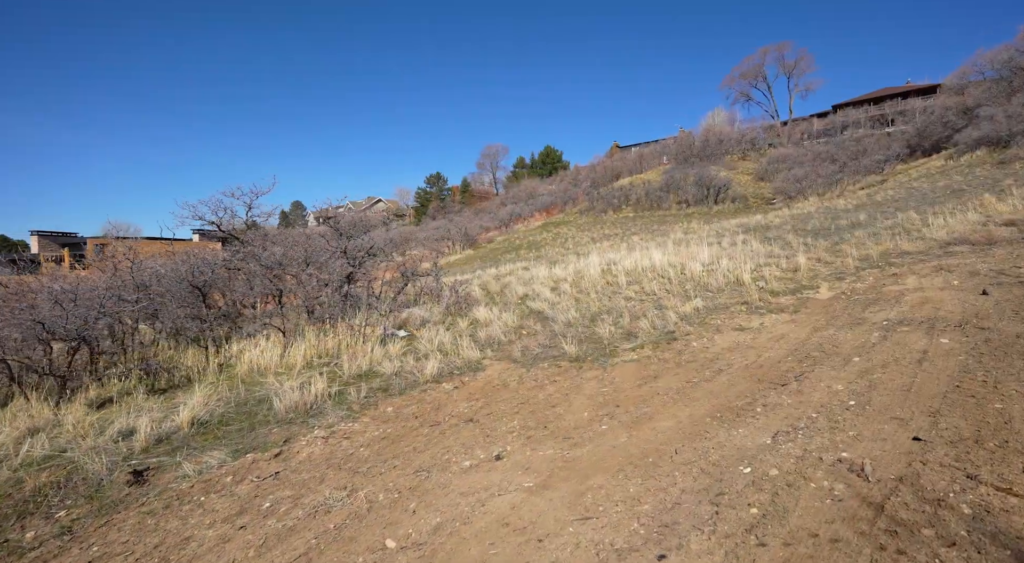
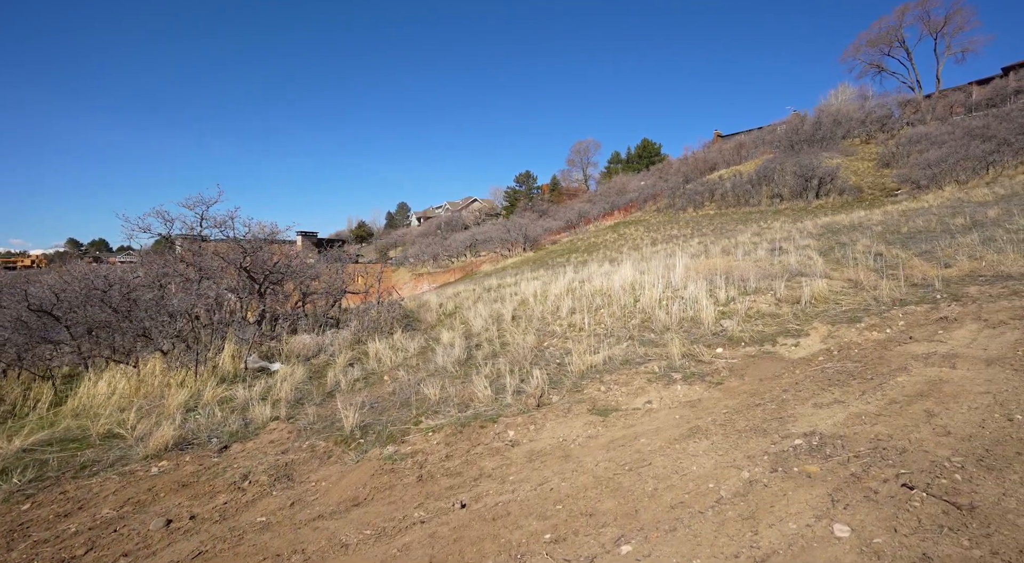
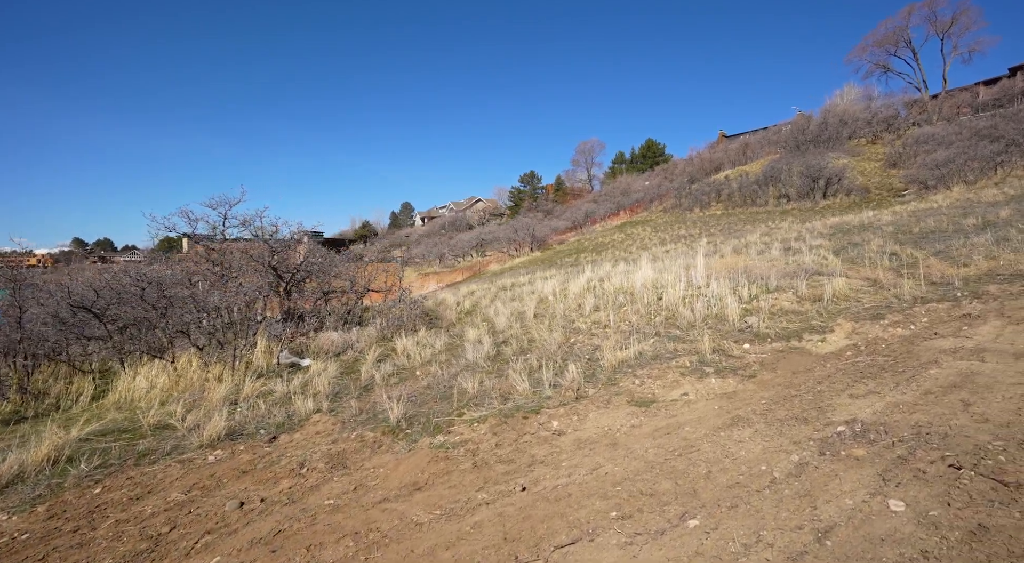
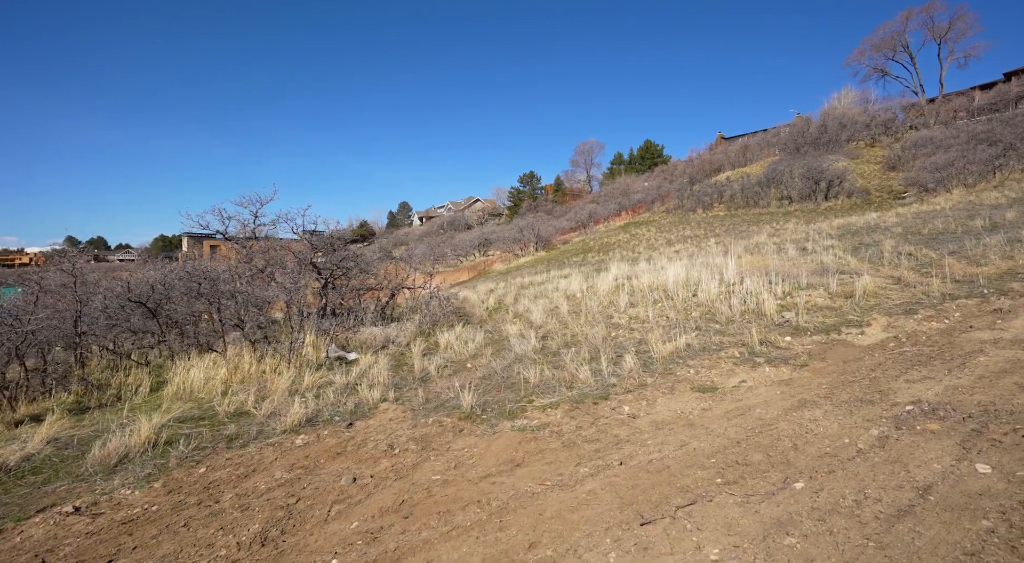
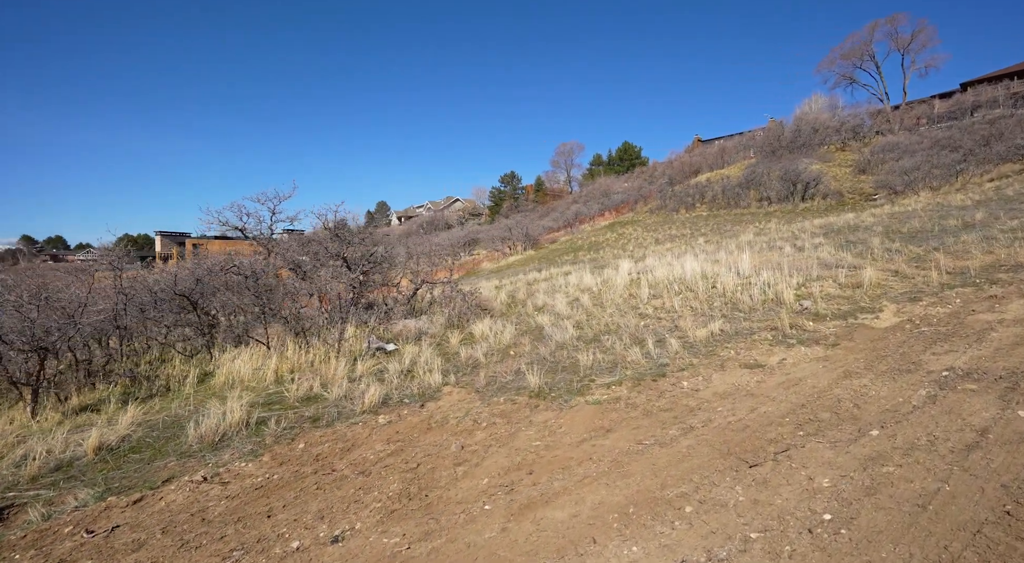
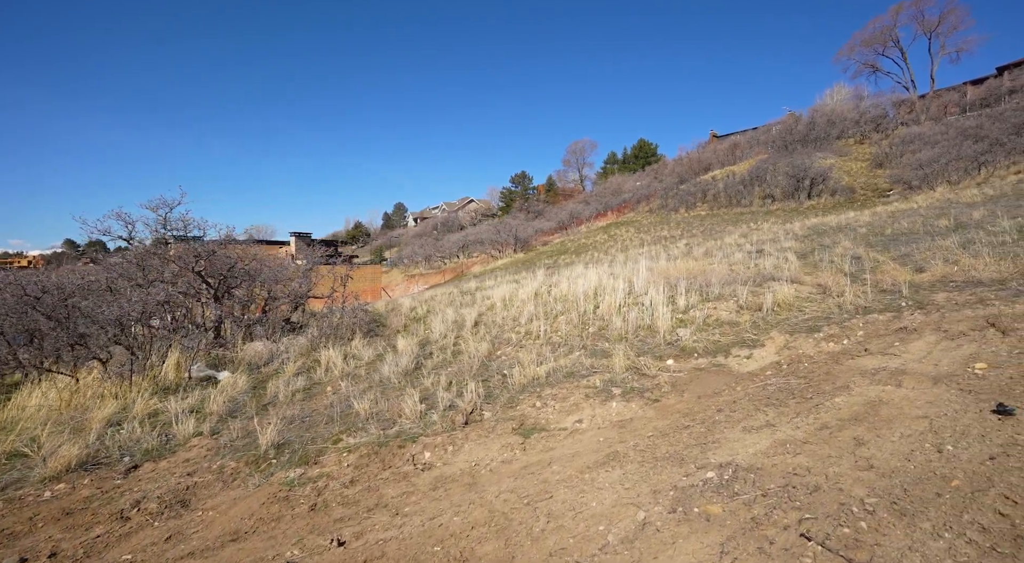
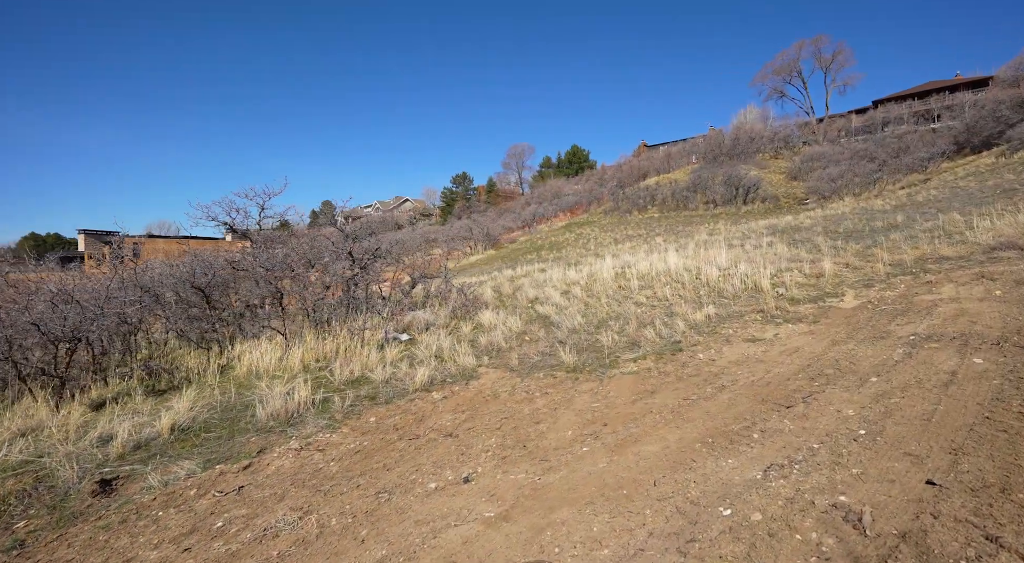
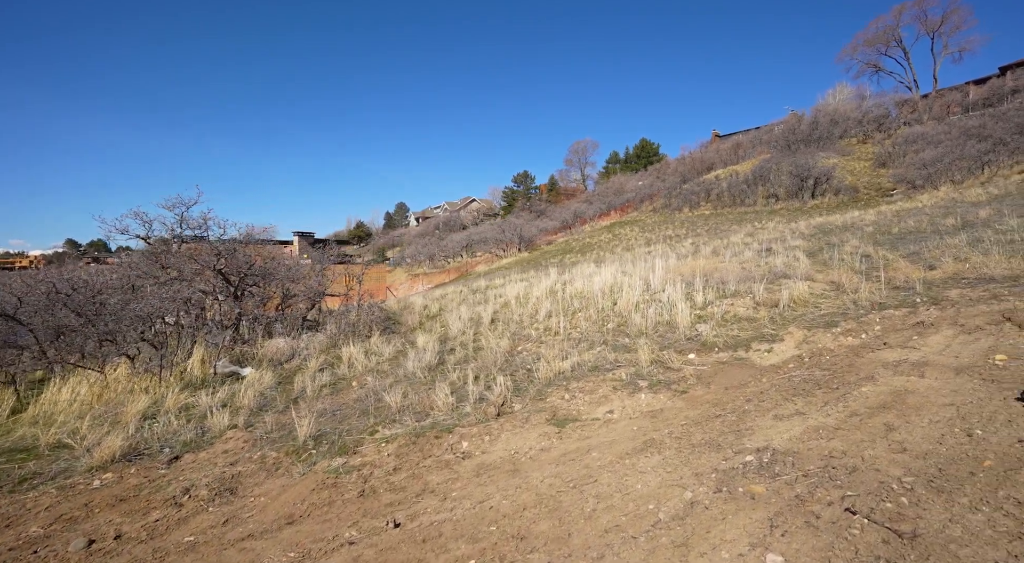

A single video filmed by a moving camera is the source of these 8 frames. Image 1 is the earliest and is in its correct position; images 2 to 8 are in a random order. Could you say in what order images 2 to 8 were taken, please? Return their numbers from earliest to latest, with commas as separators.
7, 5, 4, 3, 2, 8, 6
